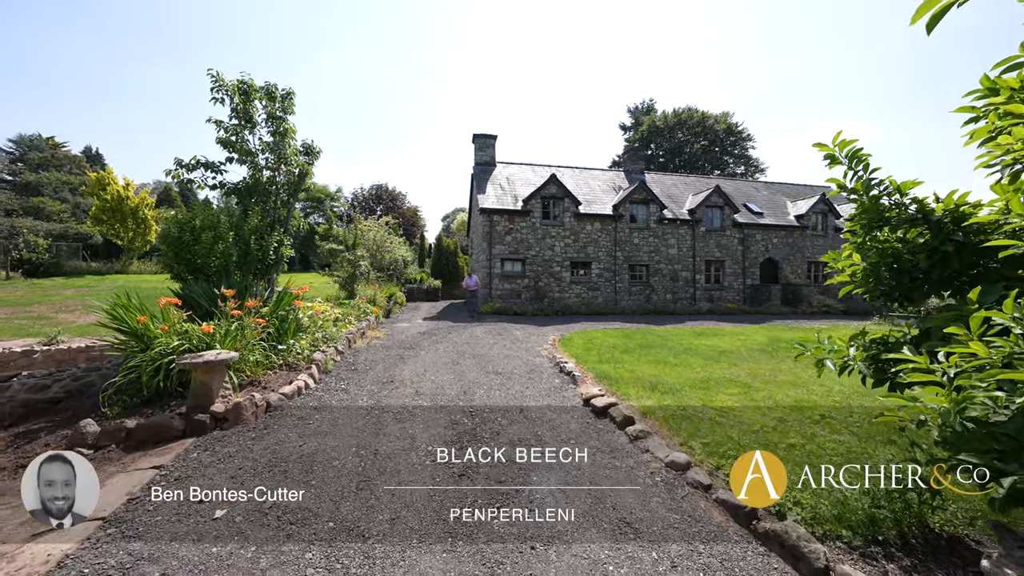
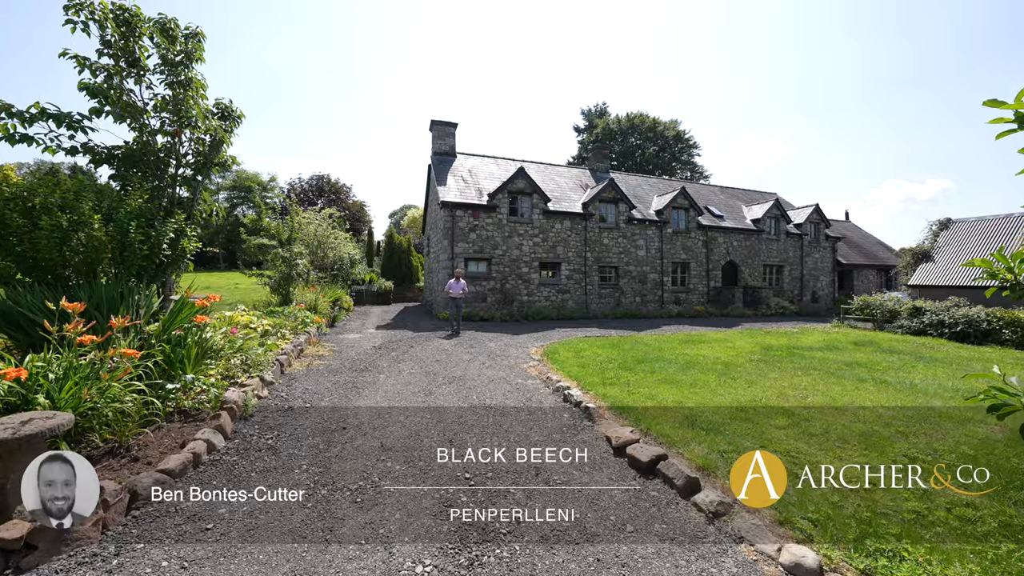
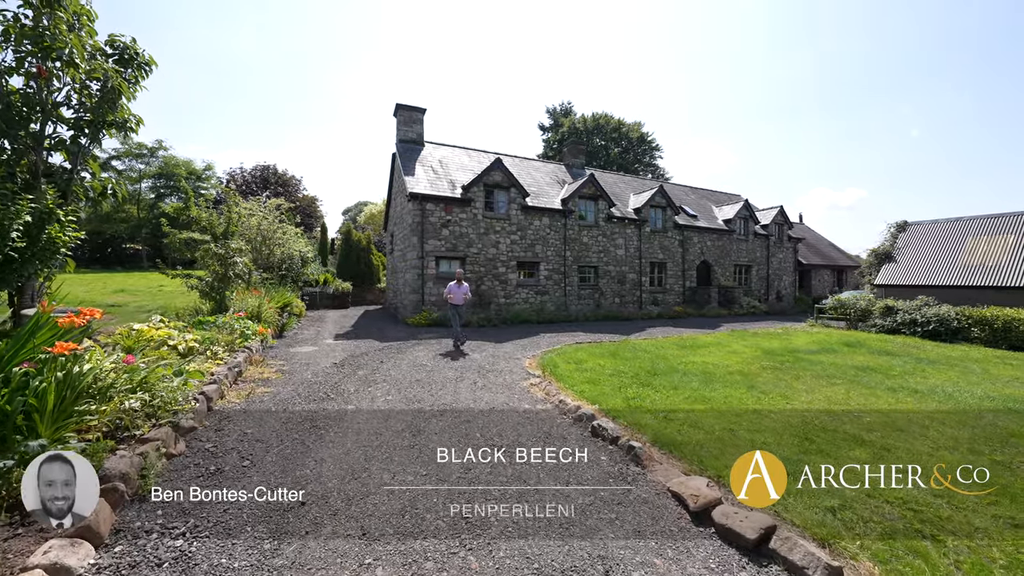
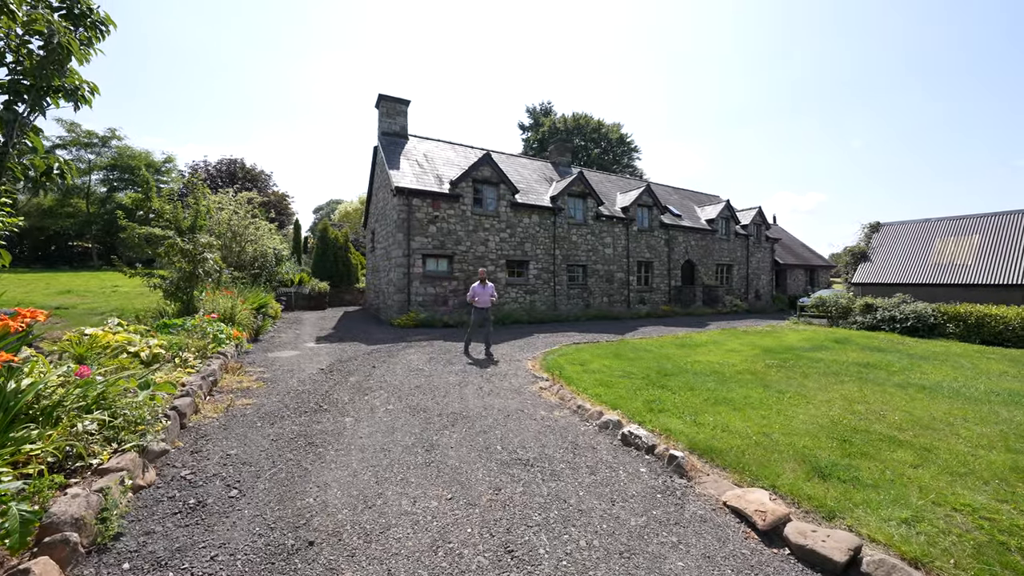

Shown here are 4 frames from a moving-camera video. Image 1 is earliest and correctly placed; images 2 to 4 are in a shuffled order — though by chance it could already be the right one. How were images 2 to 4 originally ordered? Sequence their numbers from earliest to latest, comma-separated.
2, 3, 4
